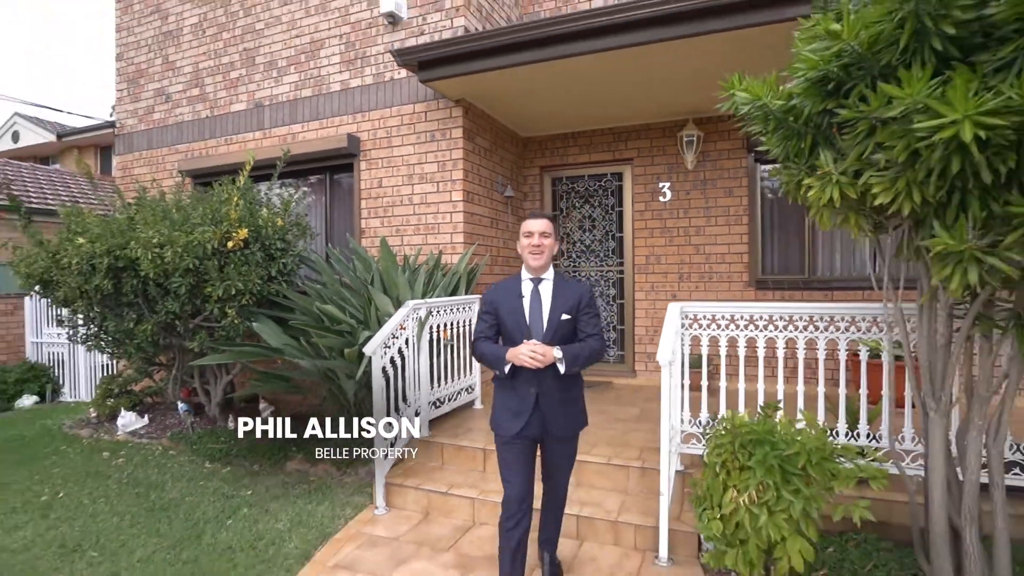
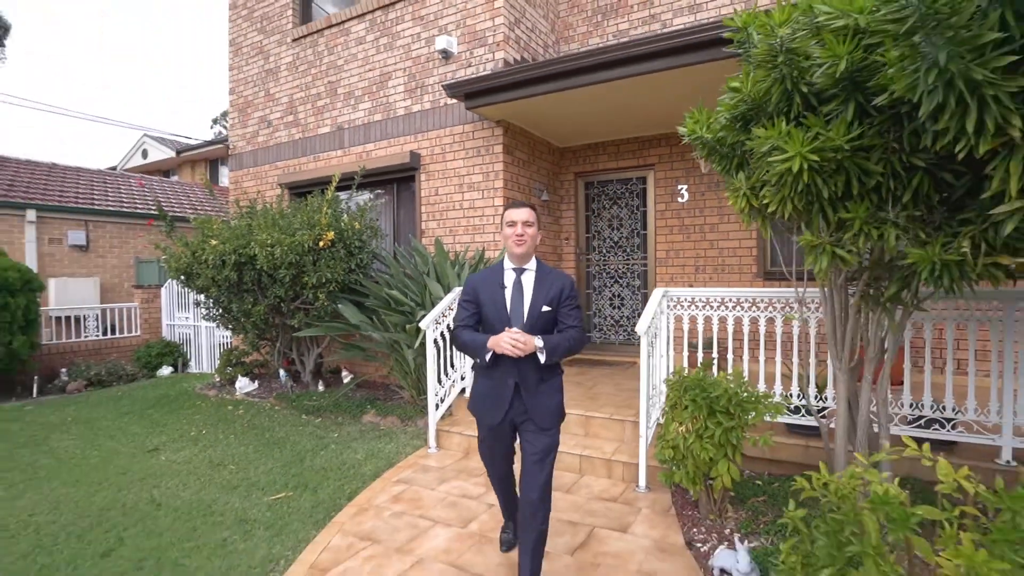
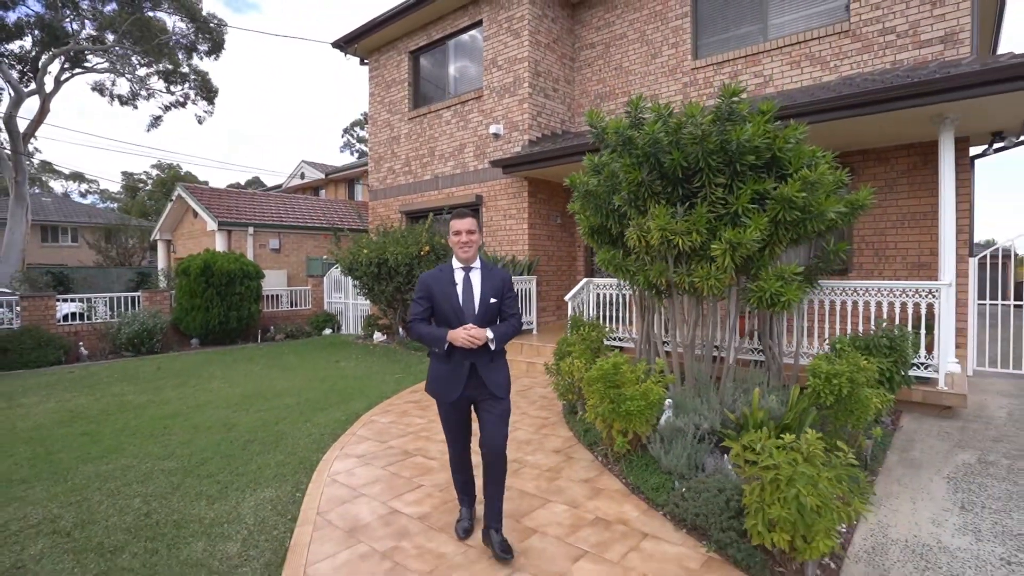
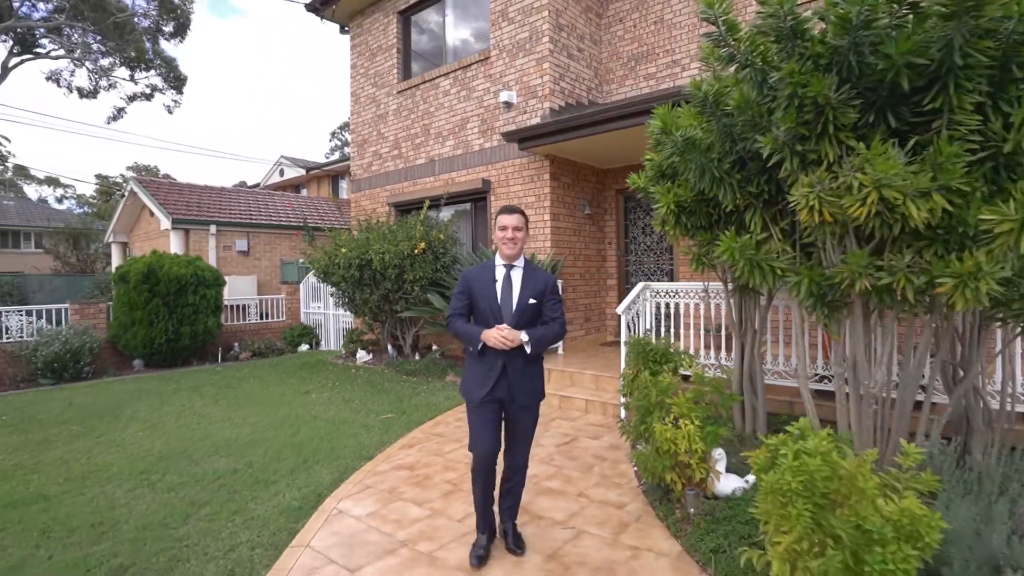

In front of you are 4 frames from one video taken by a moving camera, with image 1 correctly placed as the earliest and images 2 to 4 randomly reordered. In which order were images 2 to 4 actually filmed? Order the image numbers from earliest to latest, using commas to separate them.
2, 4, 3
